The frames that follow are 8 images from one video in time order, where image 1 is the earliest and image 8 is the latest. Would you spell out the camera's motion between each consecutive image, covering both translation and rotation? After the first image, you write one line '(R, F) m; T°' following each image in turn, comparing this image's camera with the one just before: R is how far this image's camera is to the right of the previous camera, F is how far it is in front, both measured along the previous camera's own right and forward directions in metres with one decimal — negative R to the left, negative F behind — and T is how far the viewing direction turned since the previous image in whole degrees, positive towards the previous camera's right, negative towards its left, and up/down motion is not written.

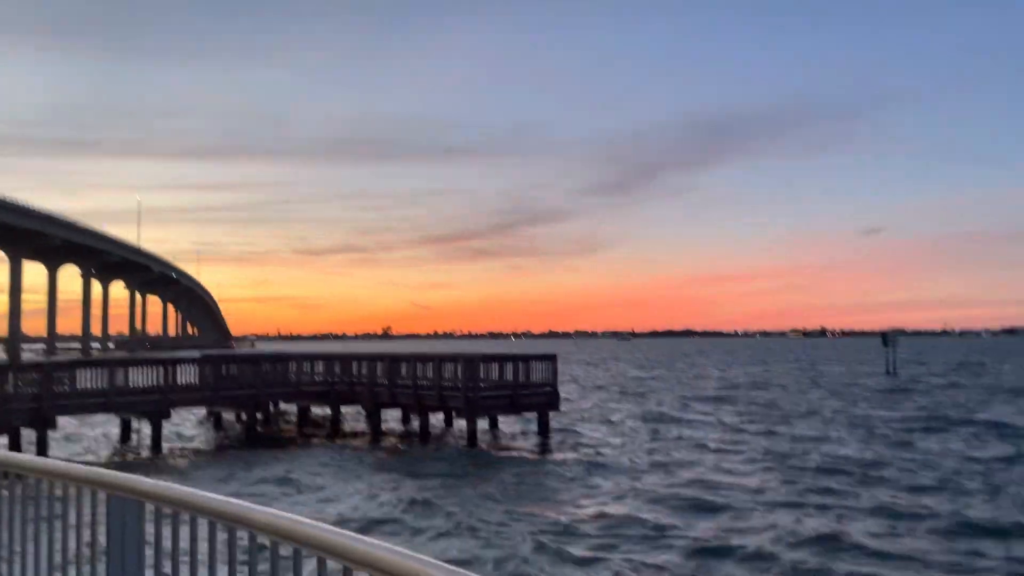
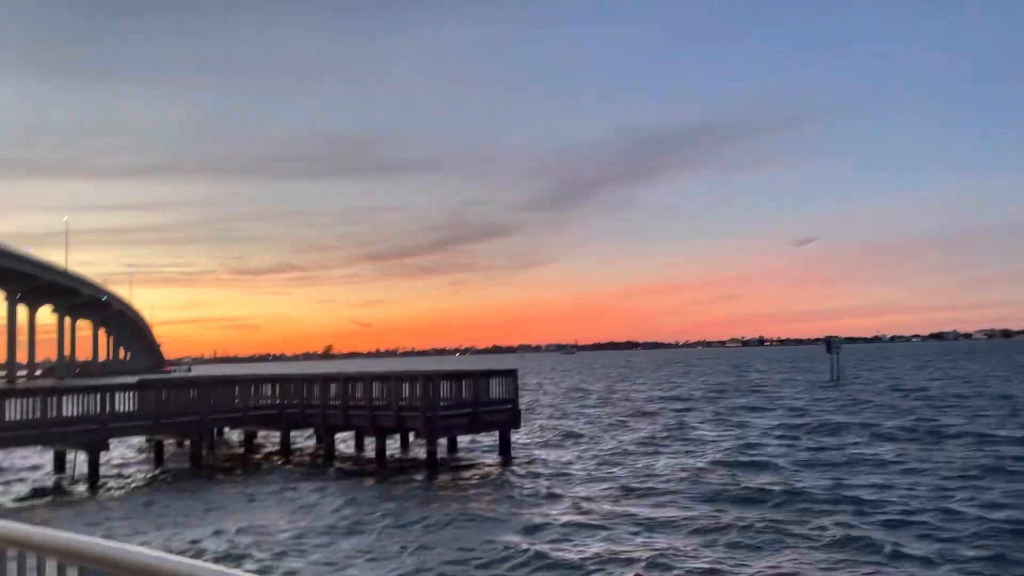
(+0.3, -0.4) m; +4°
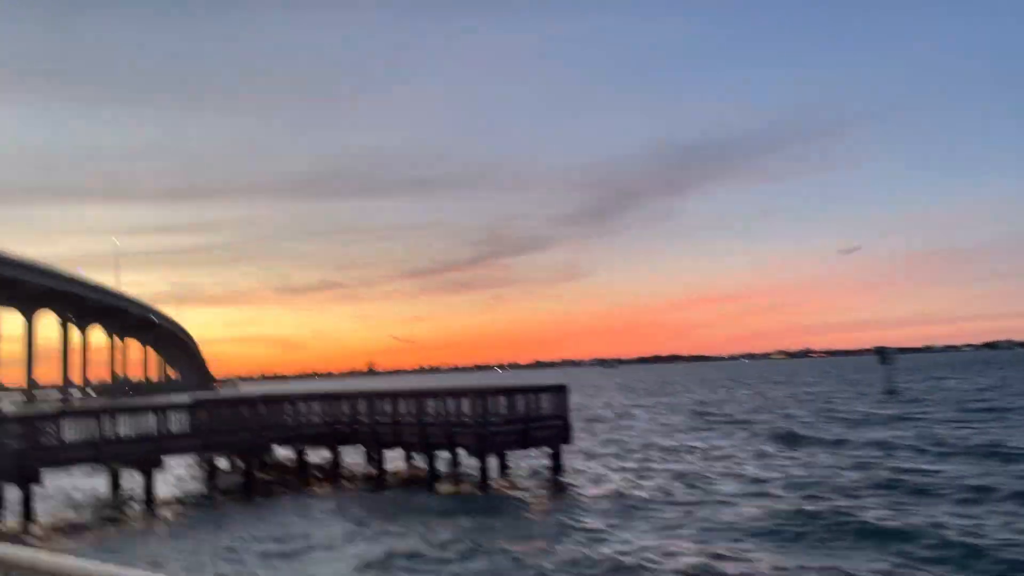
(-0.1, +0.1) m; -3°
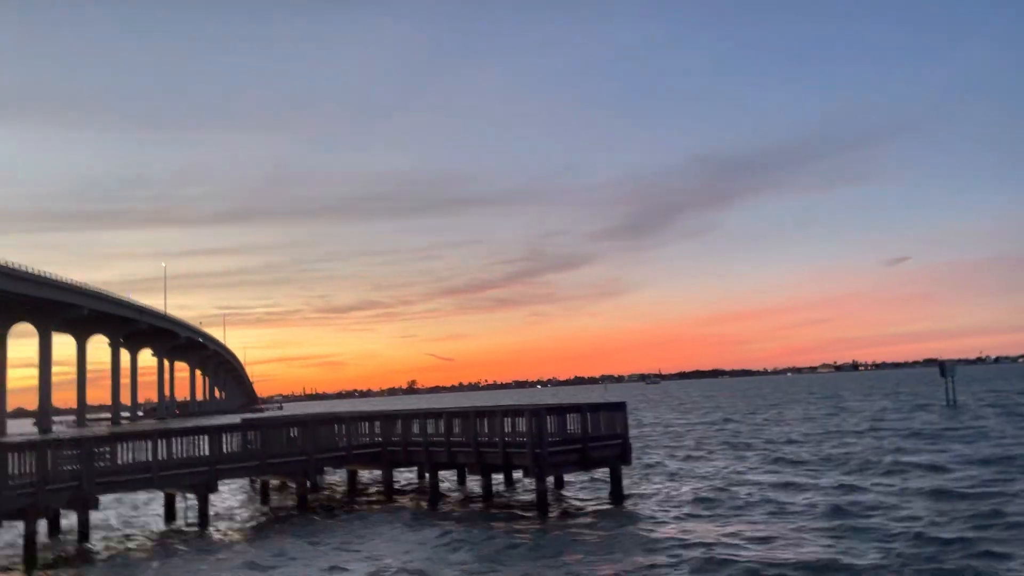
(-0.3, +0.3) m; -3°
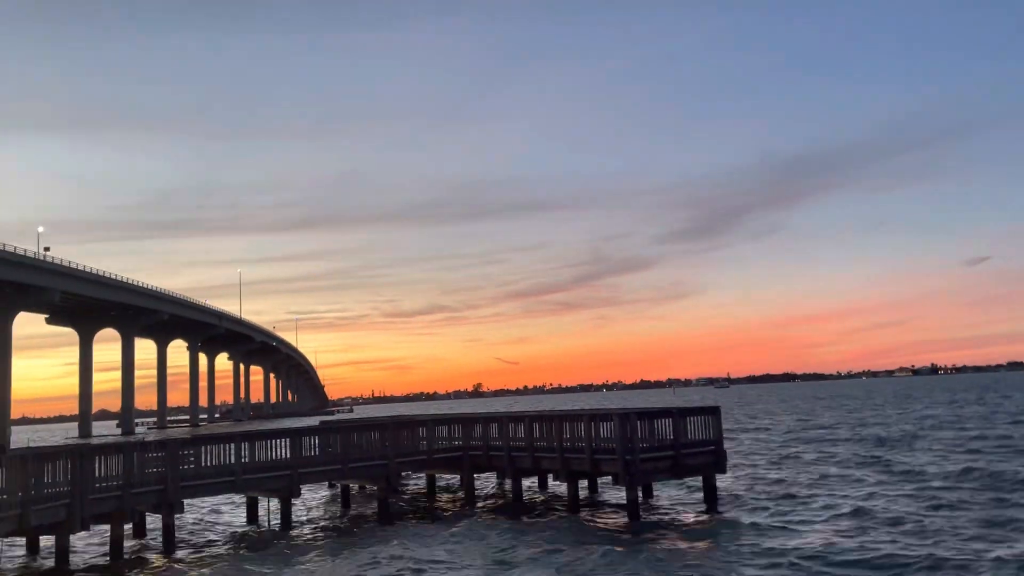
(-0.3, +0.5) m; -5°
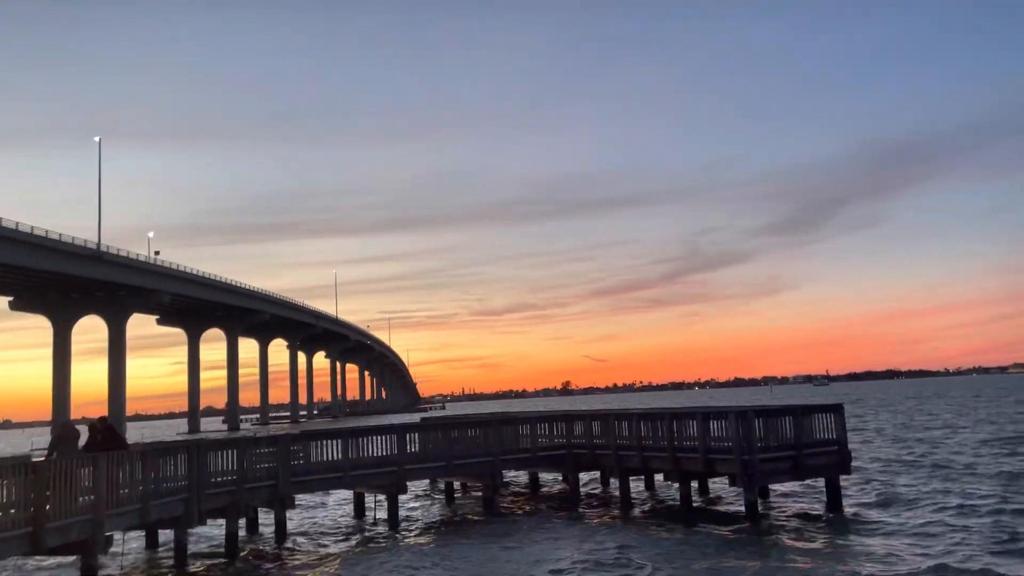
(-0.3, +0.3) m; -6°
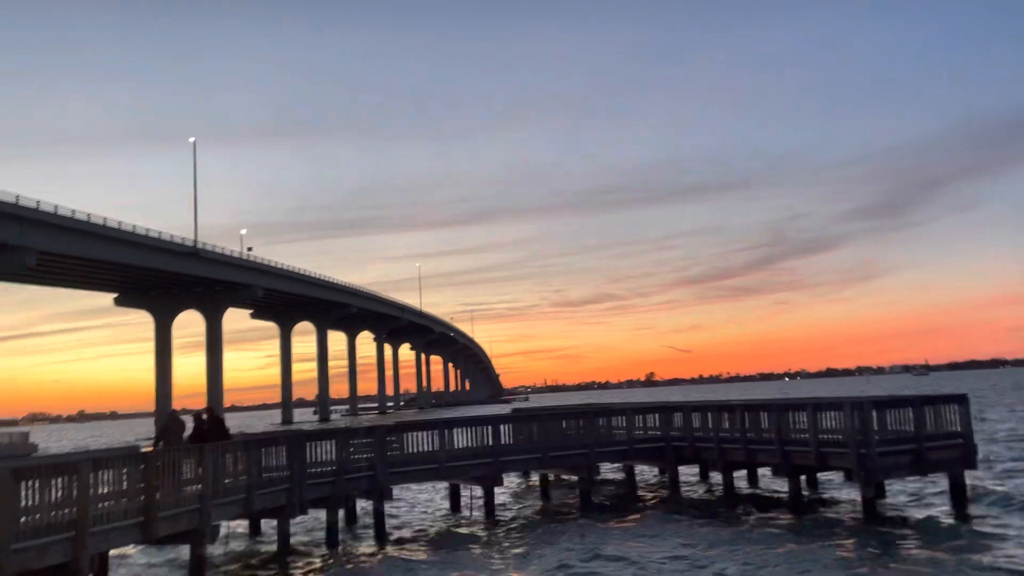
(-0.2, +0.3) m; -6°
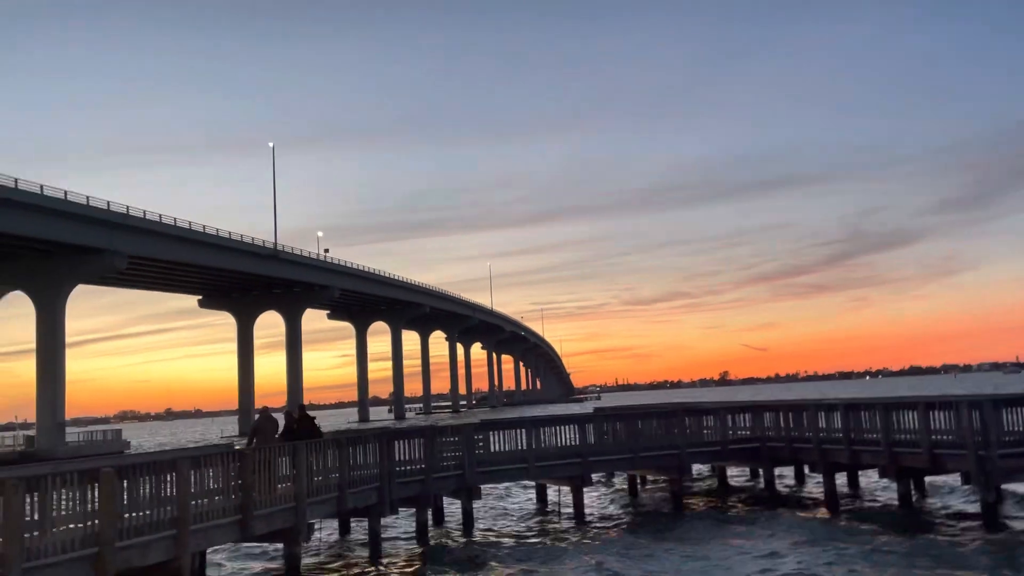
(-0.3, +0.2) m; -5°
